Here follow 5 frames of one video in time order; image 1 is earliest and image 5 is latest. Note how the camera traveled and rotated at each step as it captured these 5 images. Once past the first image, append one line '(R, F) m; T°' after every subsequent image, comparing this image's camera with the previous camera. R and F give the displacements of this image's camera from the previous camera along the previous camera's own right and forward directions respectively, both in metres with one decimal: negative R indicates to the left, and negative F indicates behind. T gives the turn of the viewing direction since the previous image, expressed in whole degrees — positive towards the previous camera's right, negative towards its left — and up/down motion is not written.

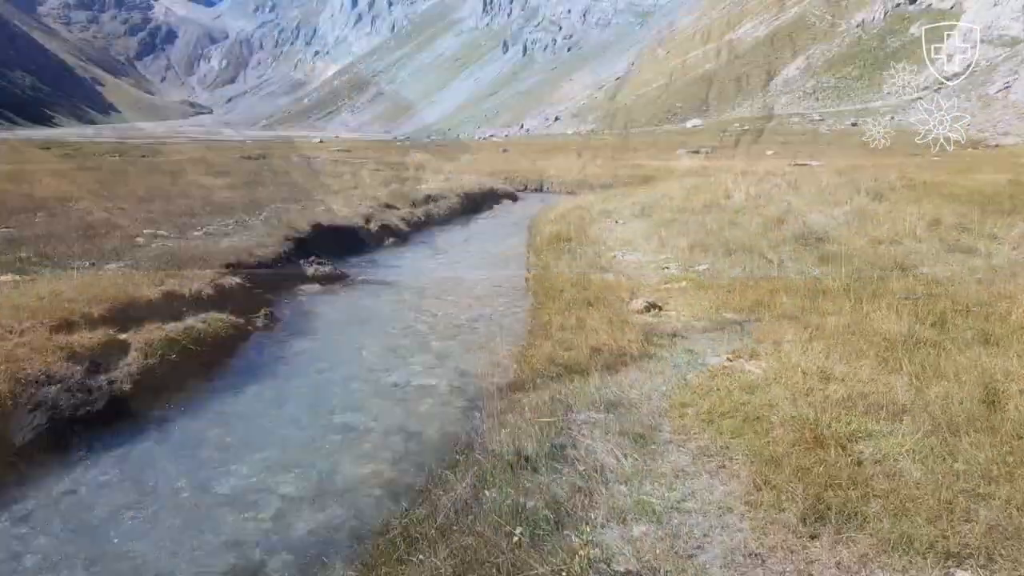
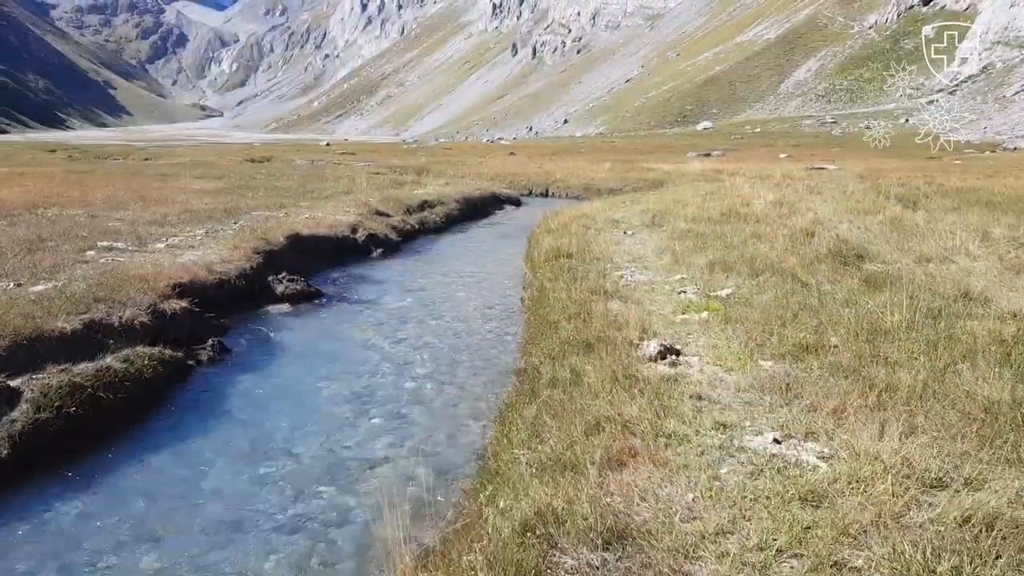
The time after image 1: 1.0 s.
(+0.4, +2.5) m; -1°
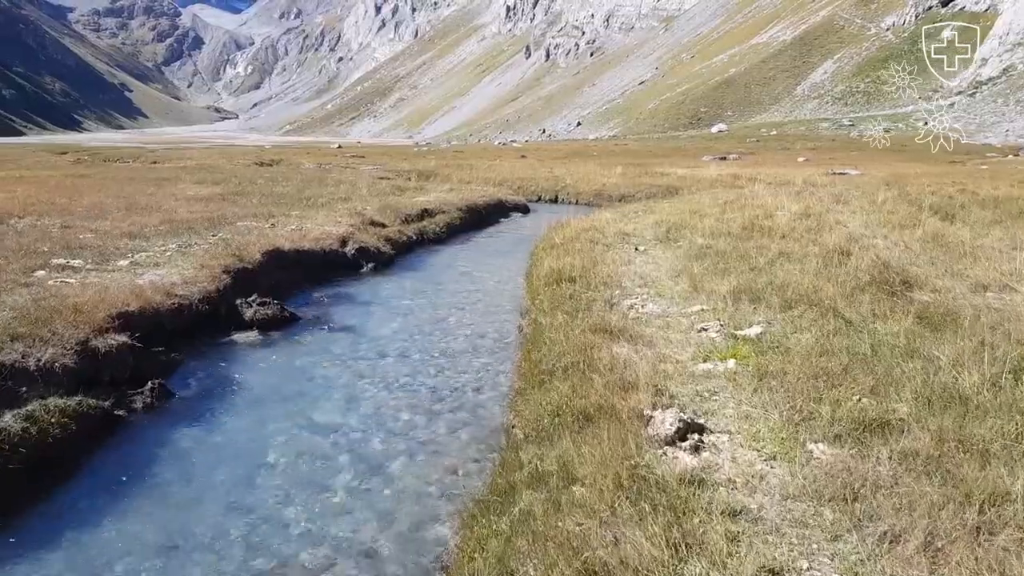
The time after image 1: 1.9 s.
(+0.4, +2.1) m; -1°
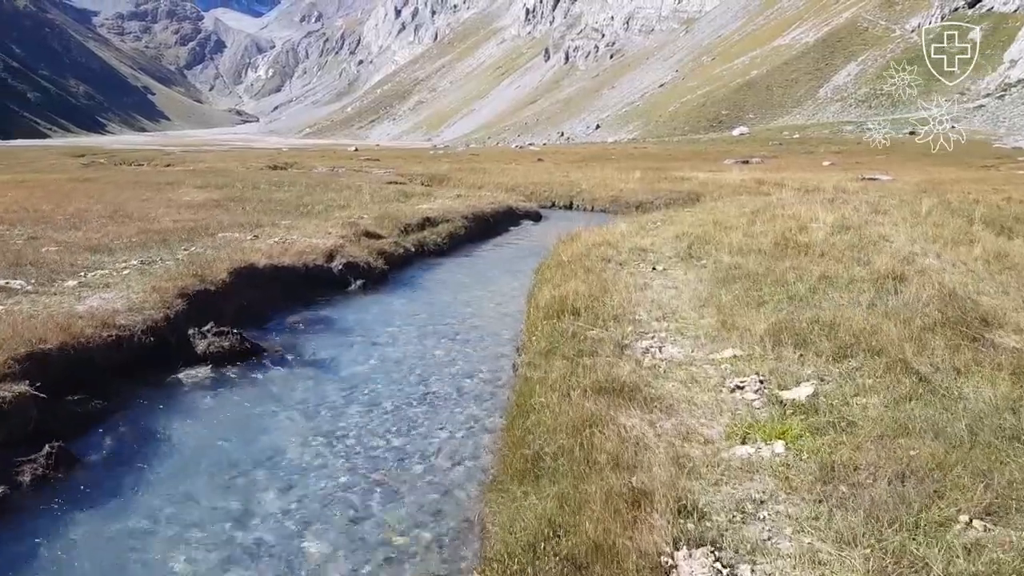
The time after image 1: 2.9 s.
(+0.5, +2.5) m; -1°
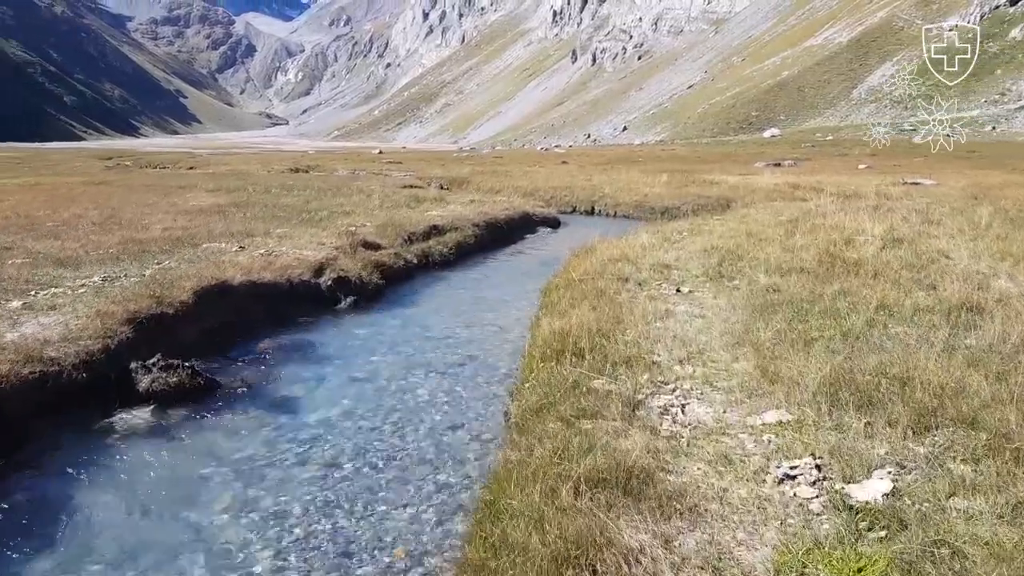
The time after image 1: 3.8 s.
(+0.6, +2.4) m; -2°
